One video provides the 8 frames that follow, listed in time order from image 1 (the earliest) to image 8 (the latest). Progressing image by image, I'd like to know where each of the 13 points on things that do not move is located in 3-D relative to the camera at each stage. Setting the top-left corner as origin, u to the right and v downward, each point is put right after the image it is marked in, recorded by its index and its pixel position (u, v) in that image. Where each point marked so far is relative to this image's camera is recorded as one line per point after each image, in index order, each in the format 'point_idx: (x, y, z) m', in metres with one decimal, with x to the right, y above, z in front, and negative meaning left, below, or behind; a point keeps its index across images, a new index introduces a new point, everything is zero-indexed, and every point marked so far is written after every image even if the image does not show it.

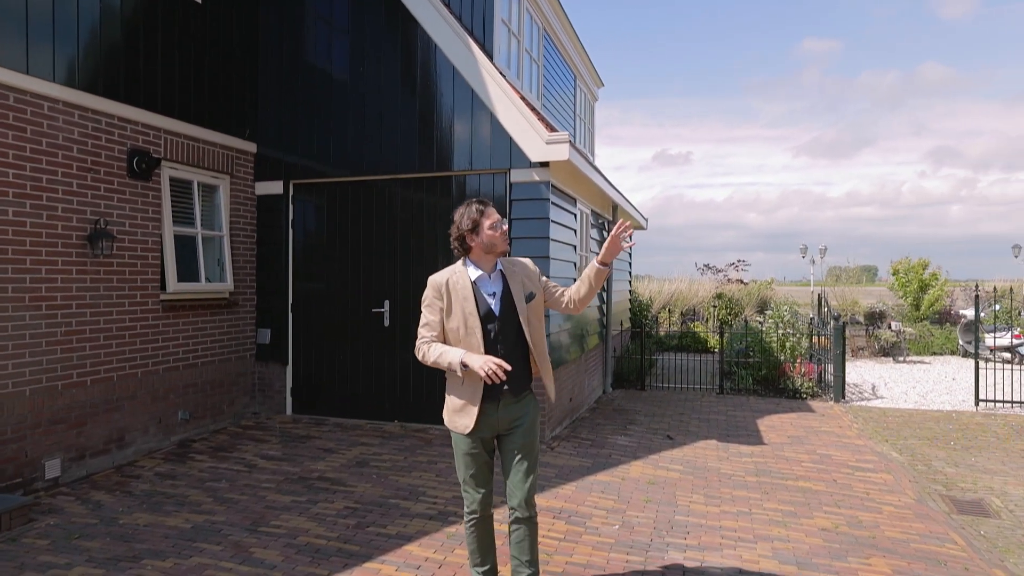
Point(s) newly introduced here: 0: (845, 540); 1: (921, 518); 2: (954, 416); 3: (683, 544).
0: (+2.3, -1.8, +4.6) m
1: (+3.3, -1.8, +5.2) m
2: (+5.9, -1.7, +8.8) m
3: (+1.2, -1.7, +4.4) m
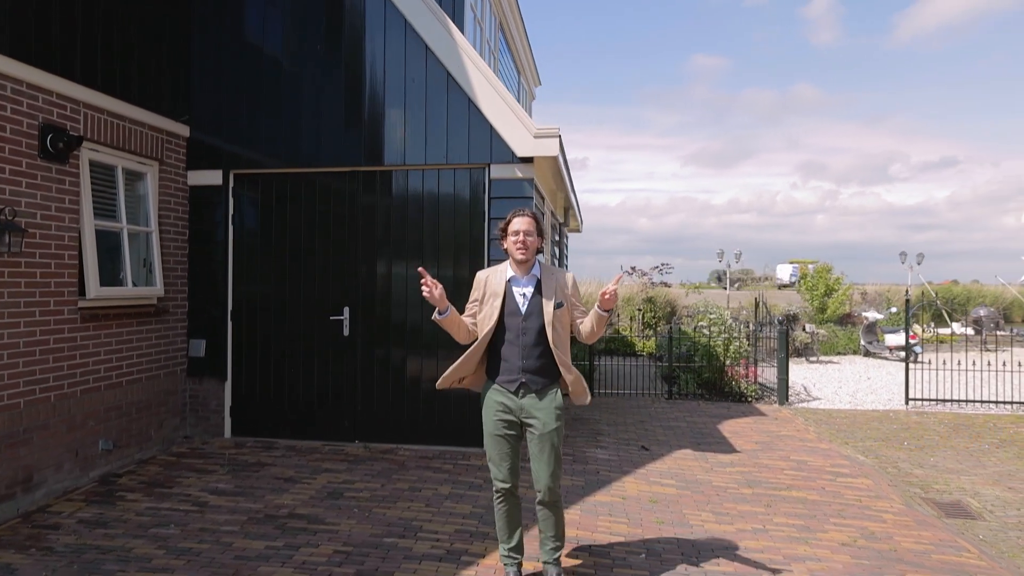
0: (+2.4, -1.8, +4.4) m
1: (+3.3, -1.9, +5.2) m
2: (+5.3, -1.8, +9.2) m
3: (+1.3, -1.8, +4.1) m
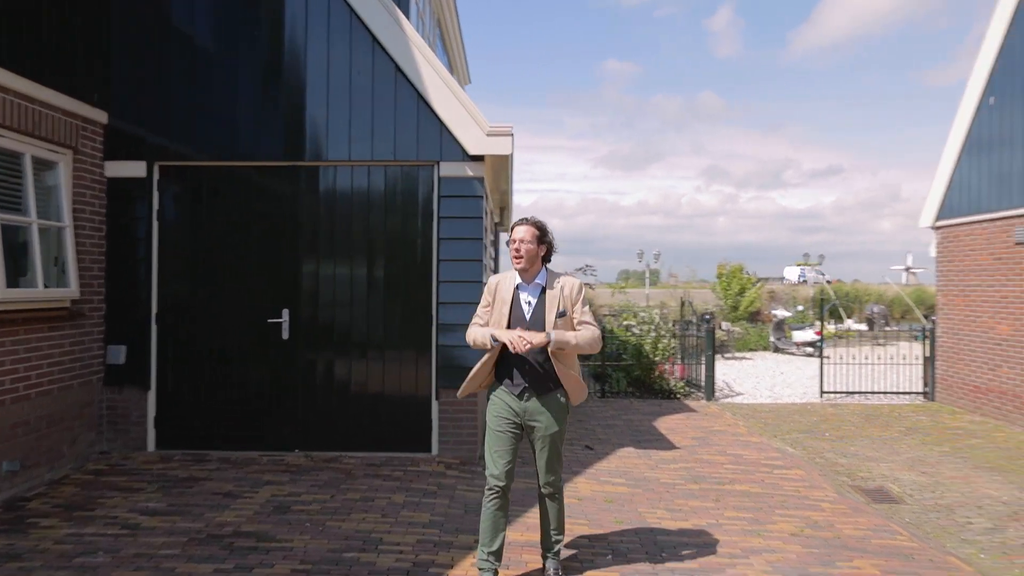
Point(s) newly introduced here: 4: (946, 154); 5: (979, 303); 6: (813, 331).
0: (+2.2, -1.8, +4.7) m
1: (+2.9, -1.9, +5.5) m
2: (+4.4, -1.8, +9.7) m
3: (+1.1, -1.8, +4.2) m
4: (+6.7, +2.0, +10.0) m
5: (+6.7, -0.2, +9.4) m
6: (+7.5, -1.1, +16.4) m
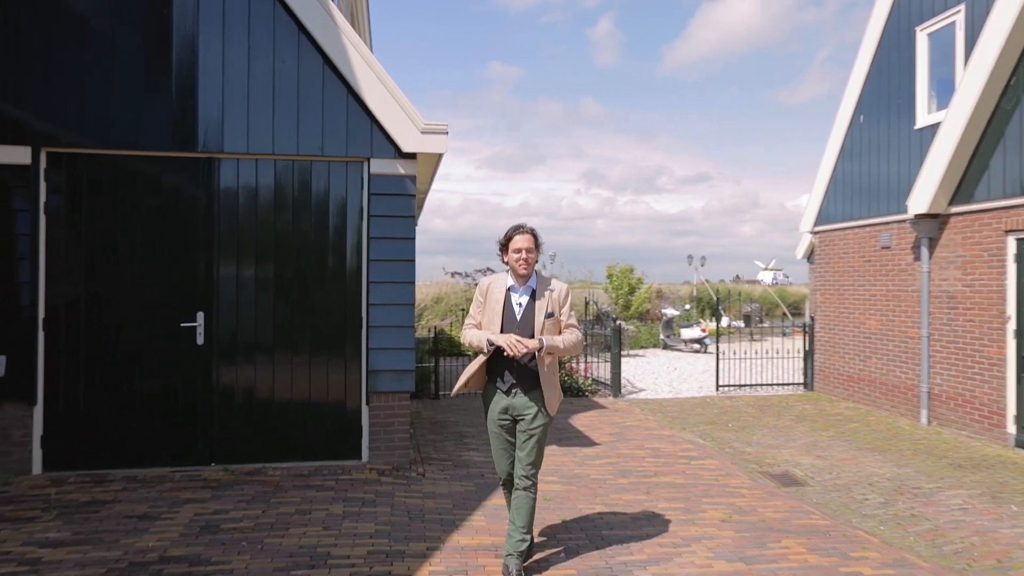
0: (+1.8, -1.8, +5.0) m
1: (+2.4, -1.9, +6.0) m
2: (+3.1, -1.8, +10.3) m
3: (+0.8, -1.8, +4.3) m
4: (+5.3, +2.0, +11.1) m
5: (+5.4, -0.2, +10.4) m
6: (+4.9, -1.1, +17.4) m
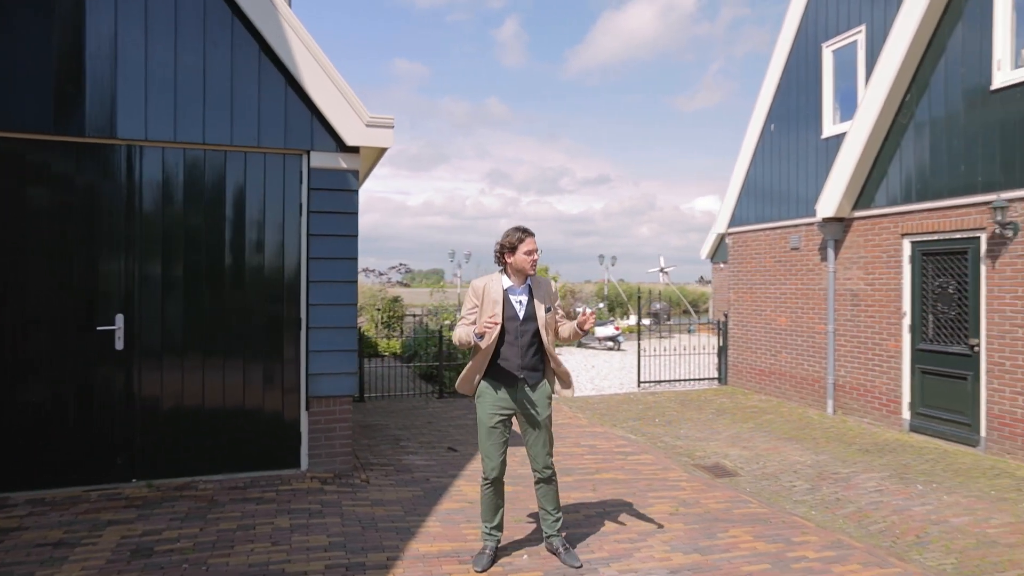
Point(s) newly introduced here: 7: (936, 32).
0: (+1.4, -1.8, +5.1) m
1: (+1.8, -1.9, +6.2) m
2: (+2.0, -1.8, +10.6) m
3: (+0.6, -1.8, +4.3) m
4: (+4.0, +2.0, +11.6) m
5: (+4.2, -0.2, +11.1) m
6: (+2.7, -1.0, +17.9) m
7: (+5.2, +3.1, +8.1) m
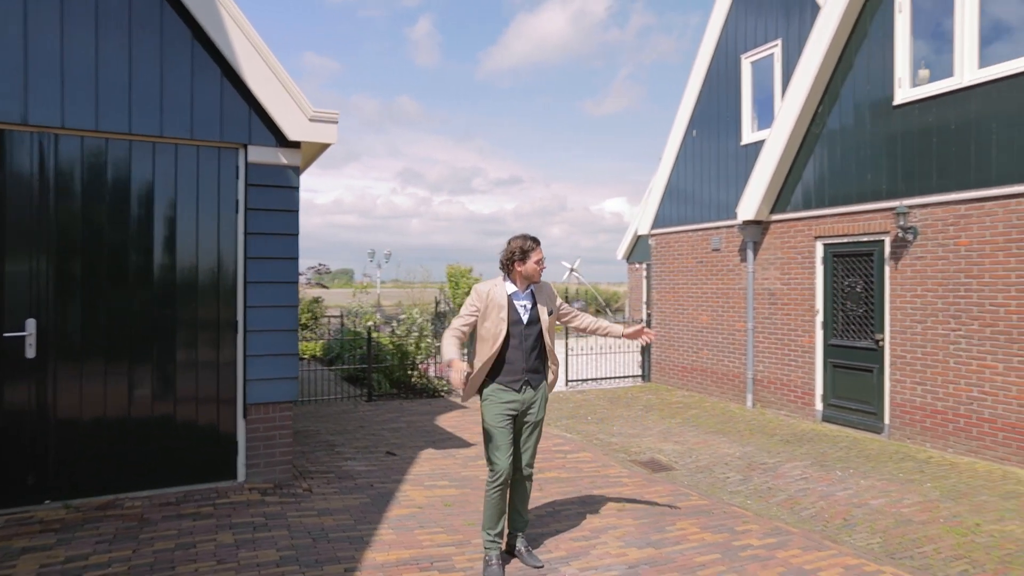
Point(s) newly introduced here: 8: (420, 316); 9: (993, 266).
0: (+1.0, -1.8, +5.2) m
1: (+1.3, -1.9, +6.4) m
2: (+0.8, -1.8, +10.8) m
3: (+0.3, -1.8, +4.3) m
4: (+2.7, +2.0, +12.1) m
5: (+3.0, -0.2, +11.5) m
6: (+0.7, -1.0, +18.1) m
7: (+4.4, +3.1, +8.7) m
8: (-1.9, -0.5, +13.3) m
9: (+5.2, +0.2, +7.0) m
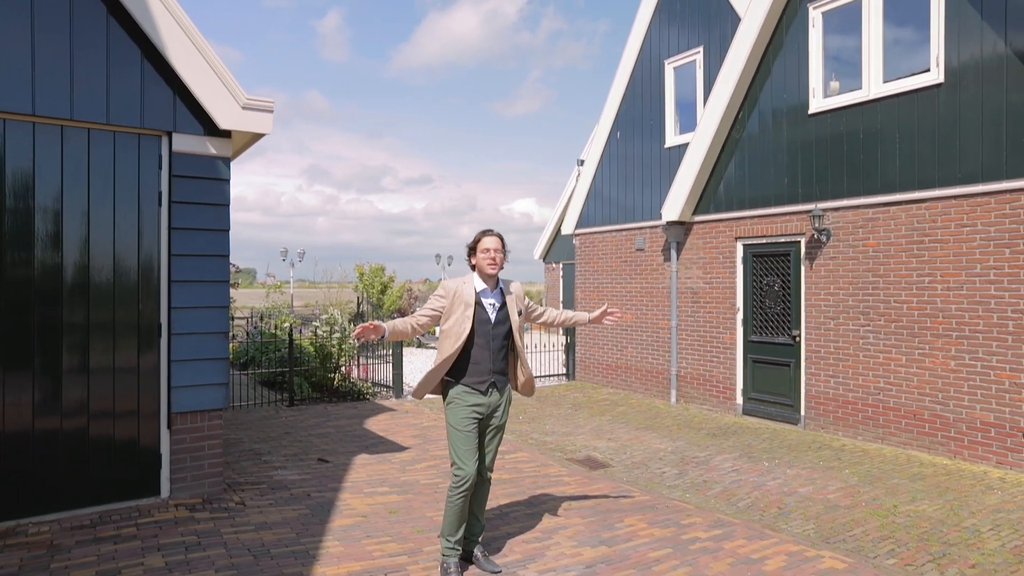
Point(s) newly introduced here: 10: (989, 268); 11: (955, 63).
0: (+0.6, -1.8, +5.3) m
1: (+0.7, -1.9, +6.4) m
2: (-0.3, -1.8, +10.7) m
3: (0.0, -1.8, +4.3) m
4: (+1.4, +2.1, +12.2) m
5: (+1.7, -0.2, +11.7) m
6: (-1.5, -1.0, +17.9) m
7: (+3.5, +3.2, +9.1) m
8: (-3.3, -0.5, +12.9) m
9: (+4.5, +0.3, +7.6) m
10: (+4.9, +0.2, +6.8) m
11: (+4.8, +2.4, +7.1) m
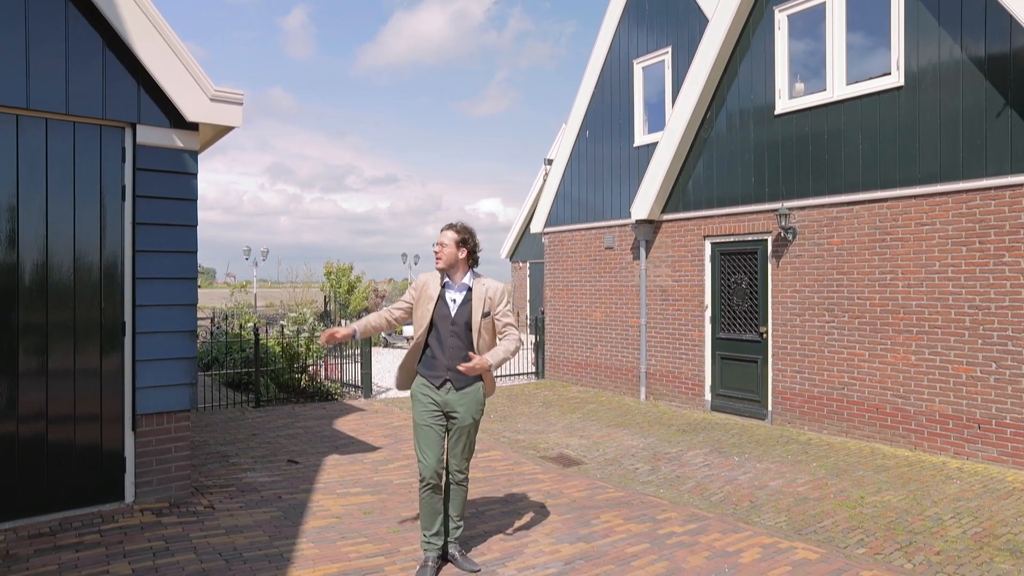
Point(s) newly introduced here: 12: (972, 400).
0: (+0.4, -1.8, +5.3) m
1: (+0.5, -1.8, +6.4) m
2: (-0.8, -1.7, +10.6) m
3: (-0.1, -1.7, +4.2) m
4: (+0.8, +2.1, +12.3) m
5: (+1.2, -0.1, +11.8) m
6: (-2.3, -1.0, +17.8) m
7: (+3.1, +3.2, +9.3) m
8: (-3.9, -0.5, +12.6) m
9: (+4.1, +0.3, +7.8) m
10: (+4.7, +0.2, +7.0) m
11: (+4.5, +2.5, +7.3) m
12: (+4.8, -1.2, +6.9) m
